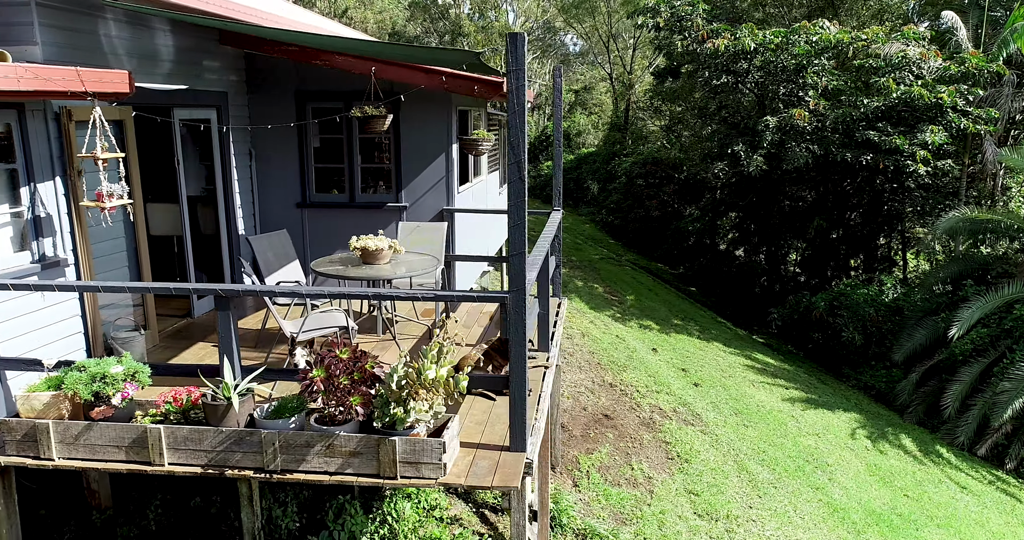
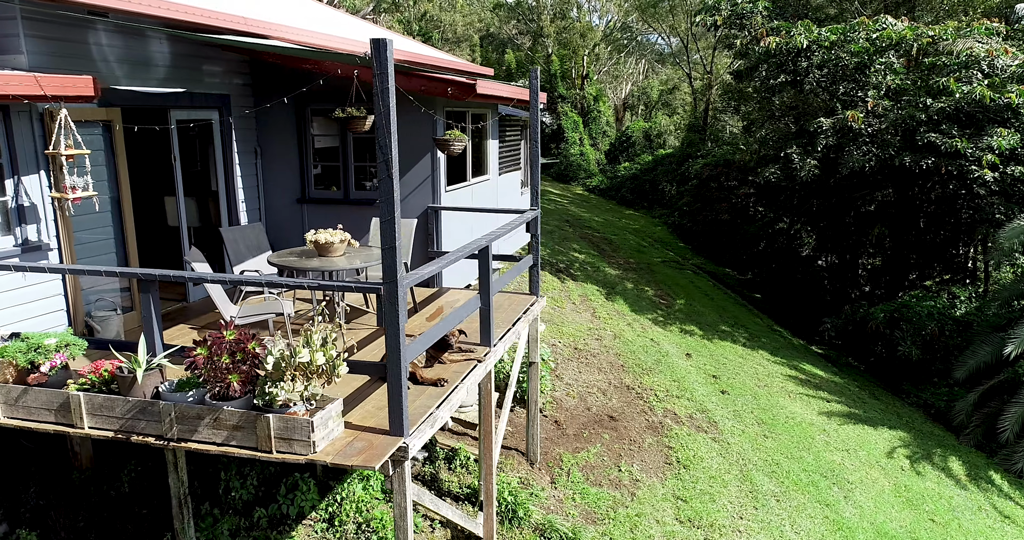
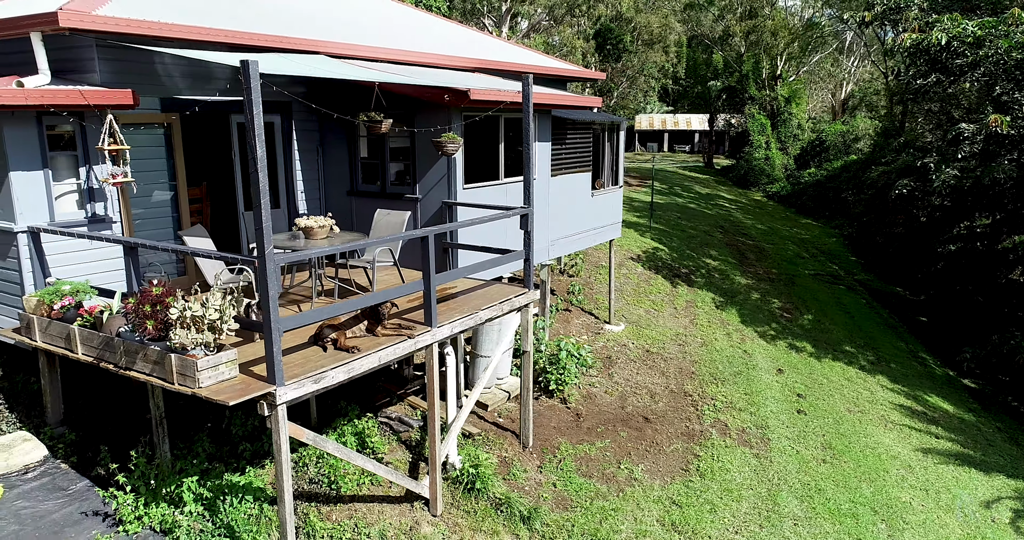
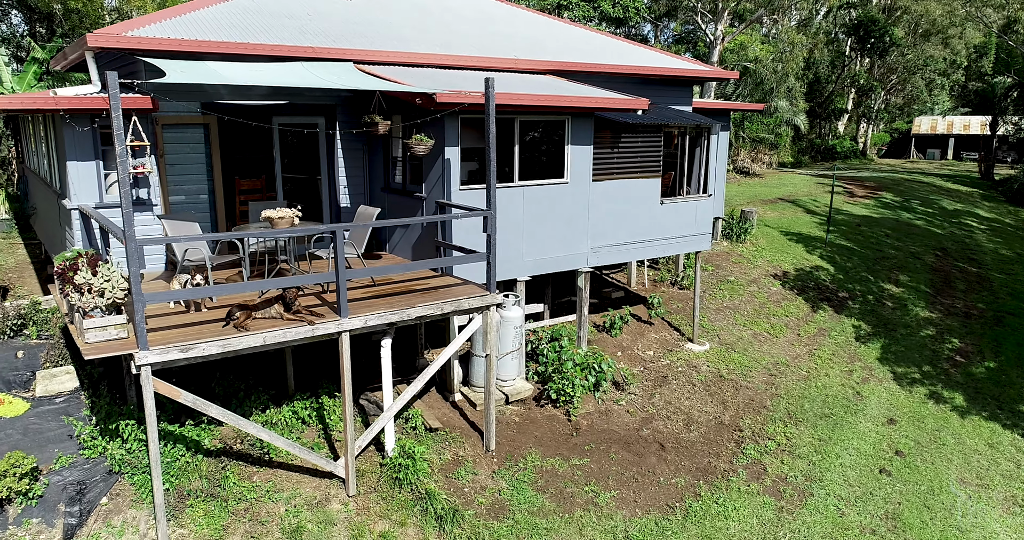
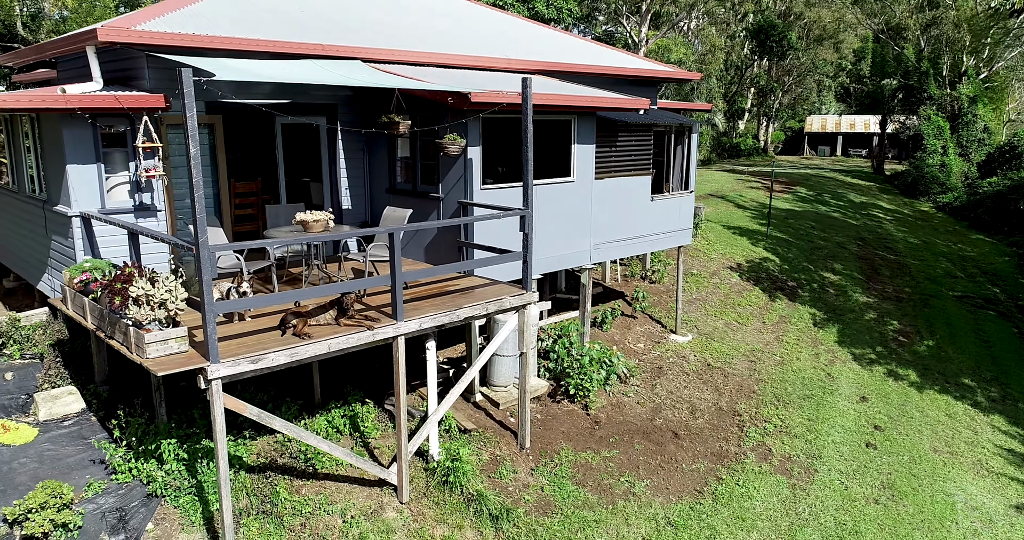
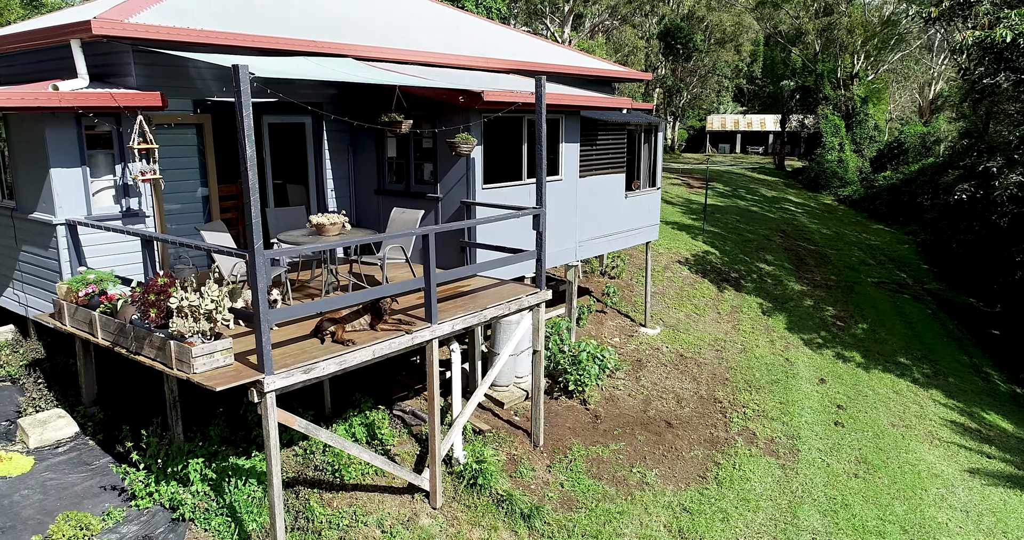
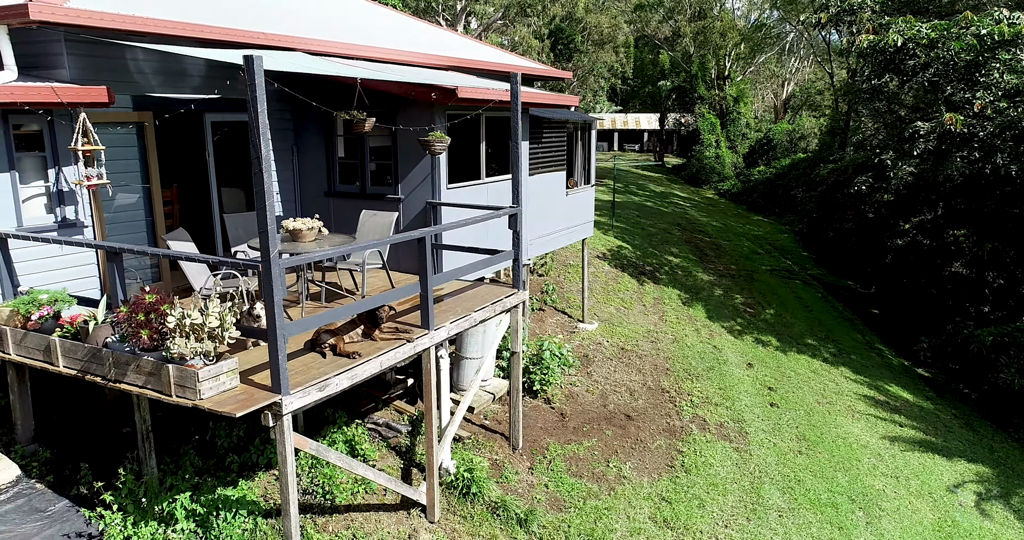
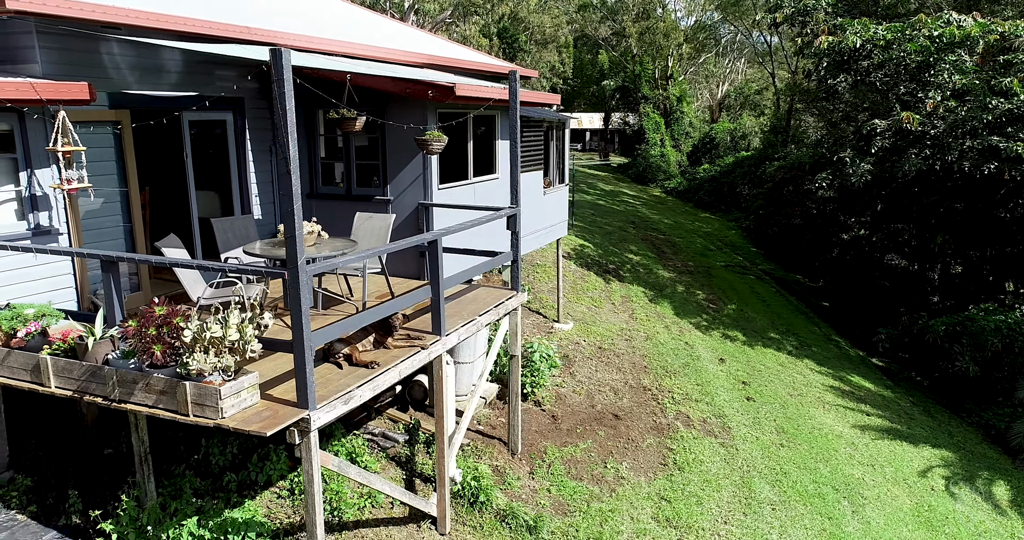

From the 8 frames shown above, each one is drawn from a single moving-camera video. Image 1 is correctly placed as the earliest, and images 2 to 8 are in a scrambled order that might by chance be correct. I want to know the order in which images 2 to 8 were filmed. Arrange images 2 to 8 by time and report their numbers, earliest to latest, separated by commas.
2, 8, 7, 3, 6, 5, 4
